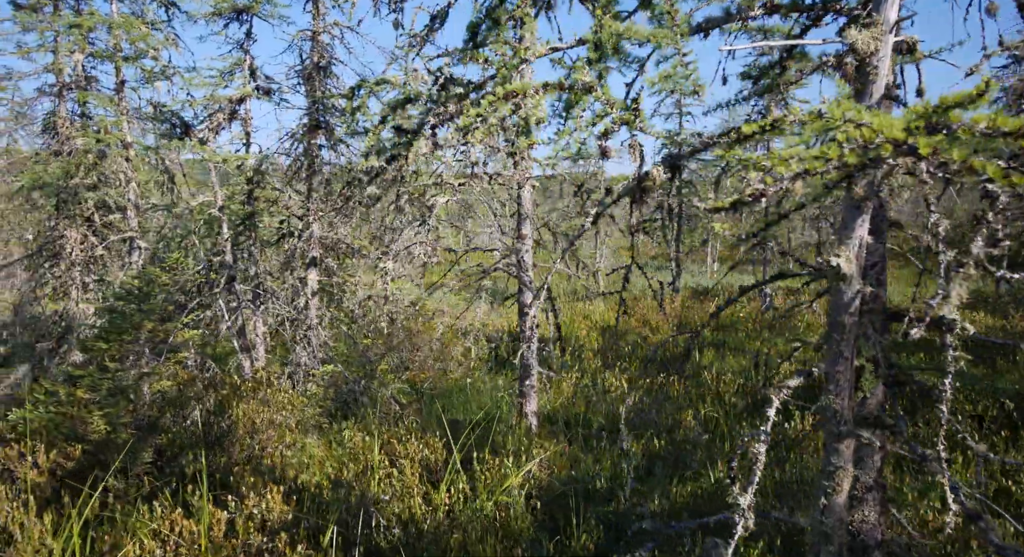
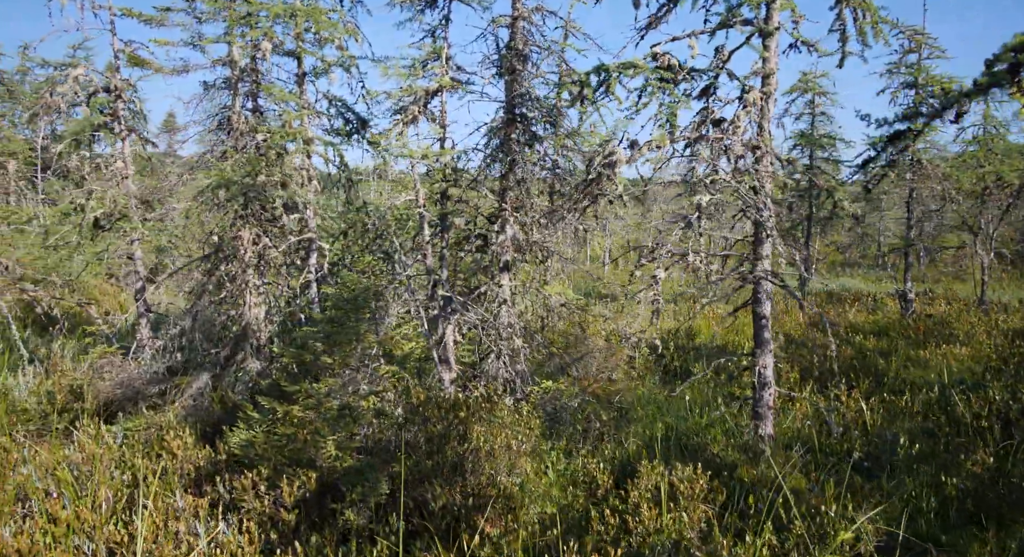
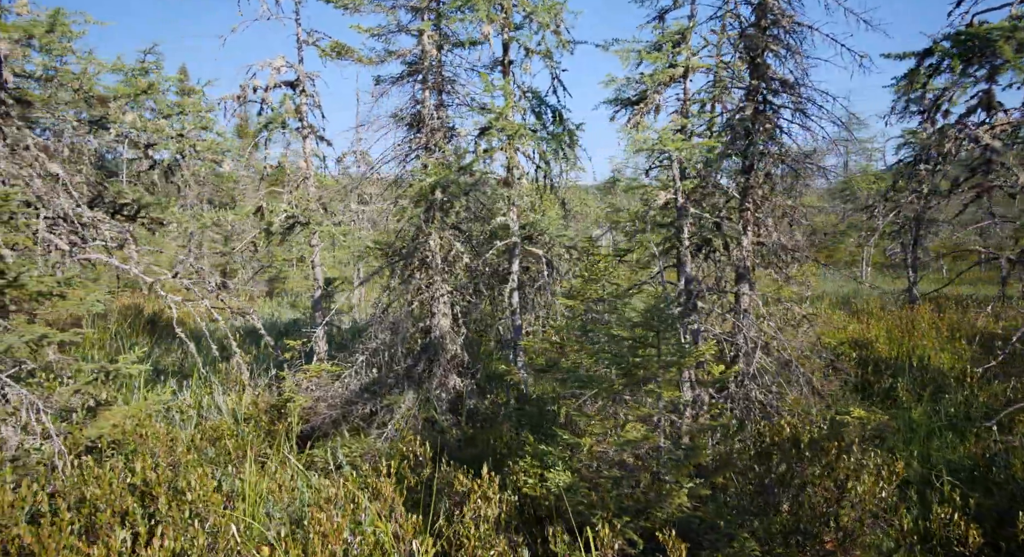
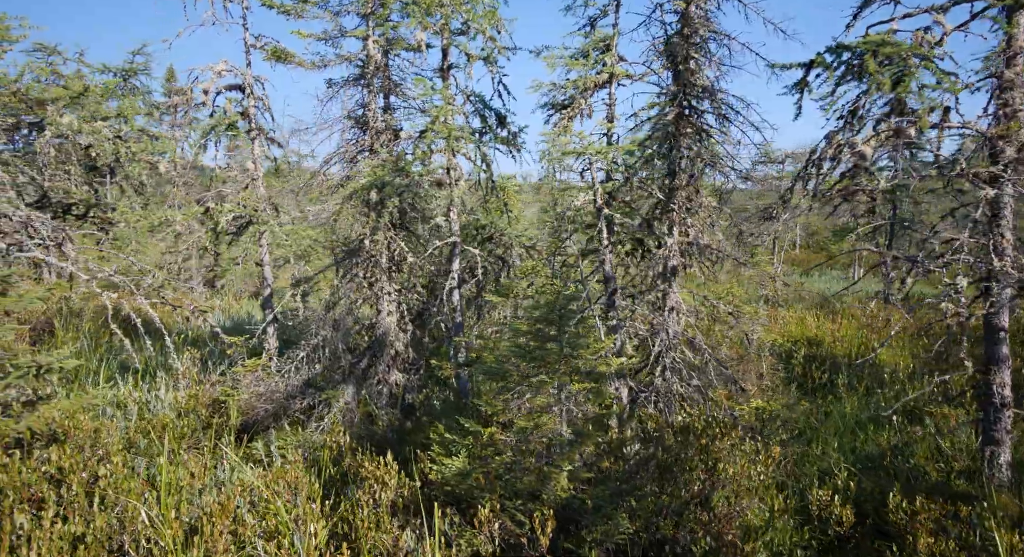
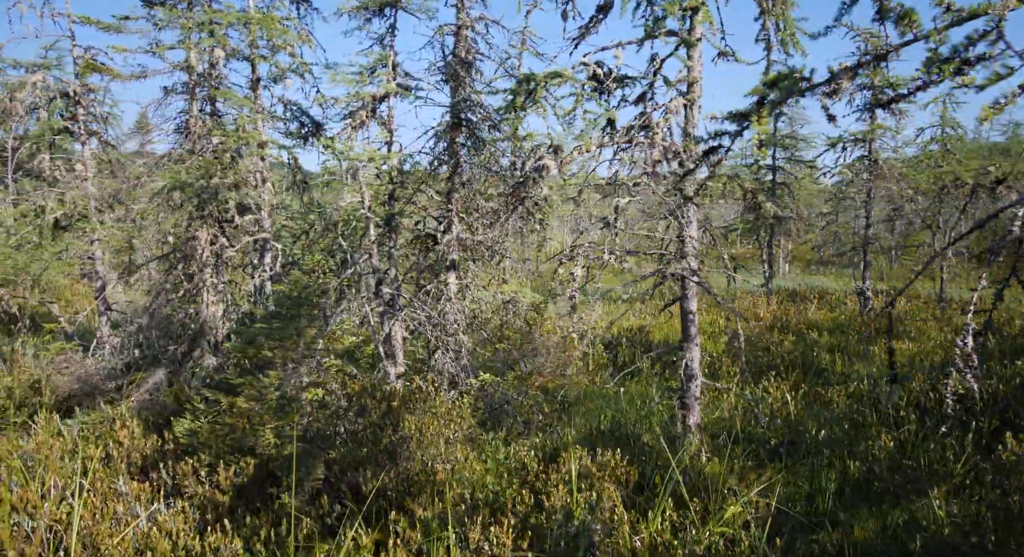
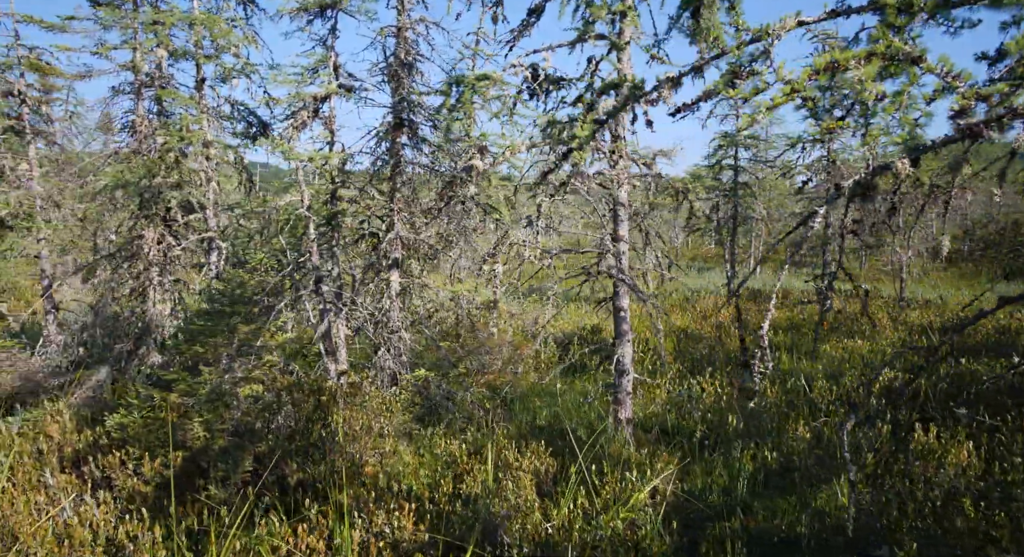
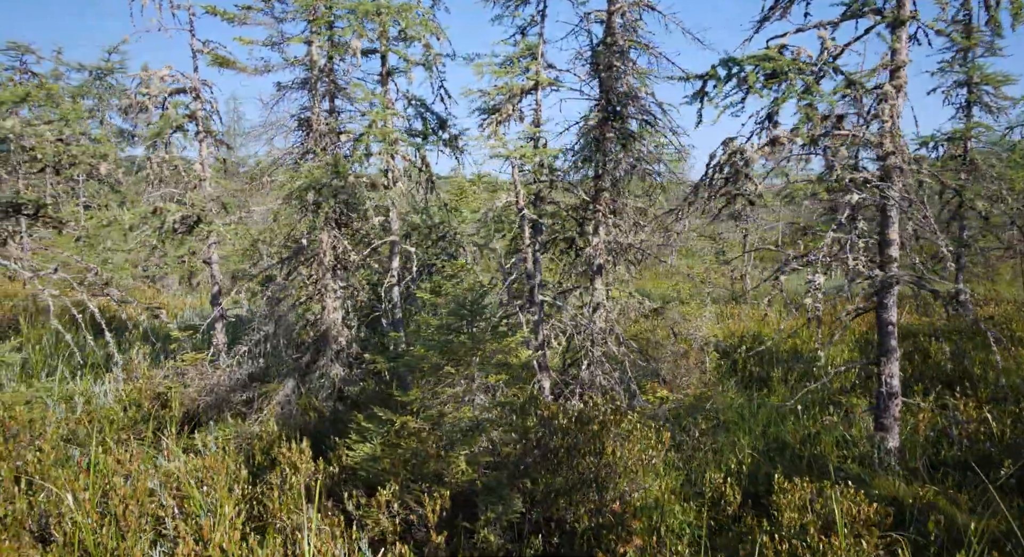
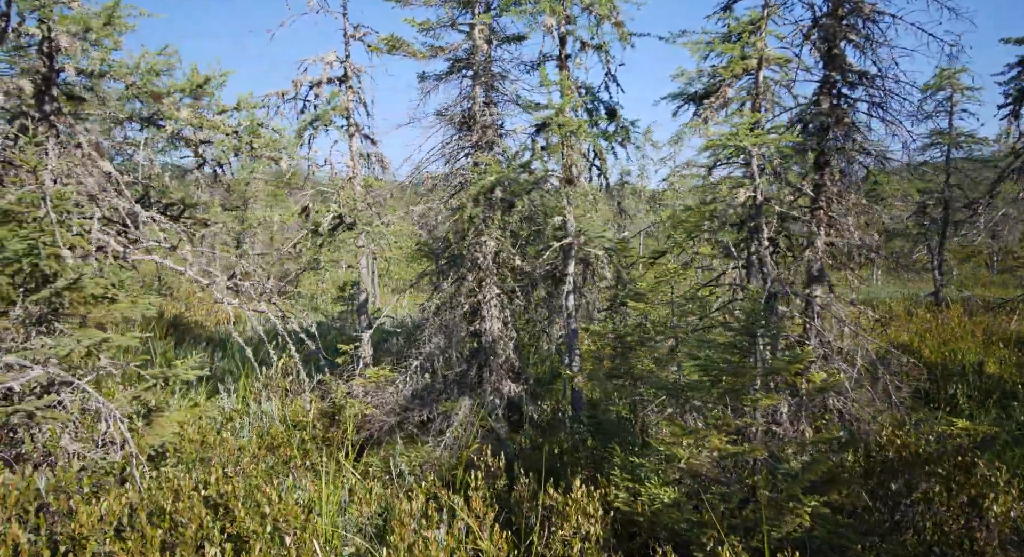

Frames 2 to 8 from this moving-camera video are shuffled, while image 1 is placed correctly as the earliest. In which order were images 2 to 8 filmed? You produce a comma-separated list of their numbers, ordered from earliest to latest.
6, 5, 2, 7, 4, 3, 8
